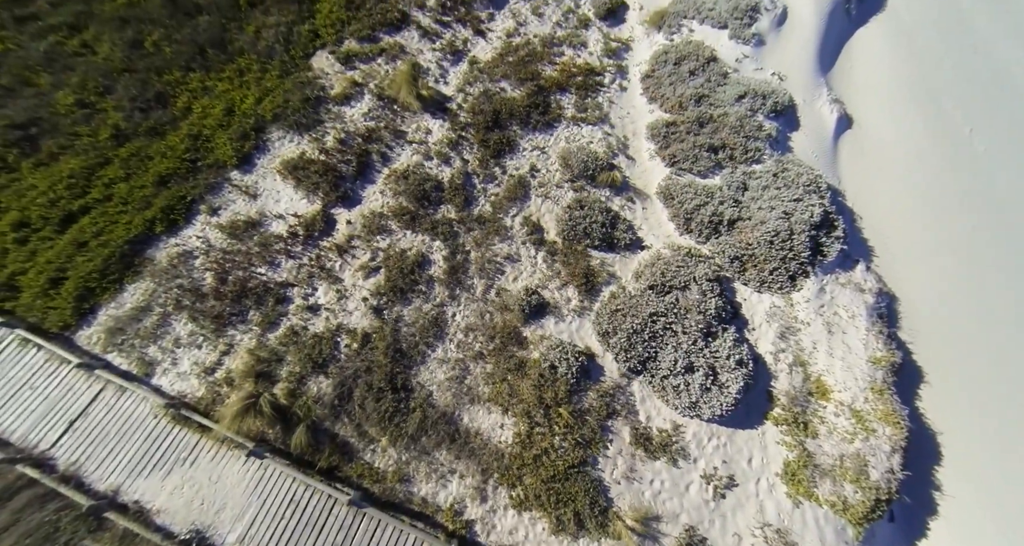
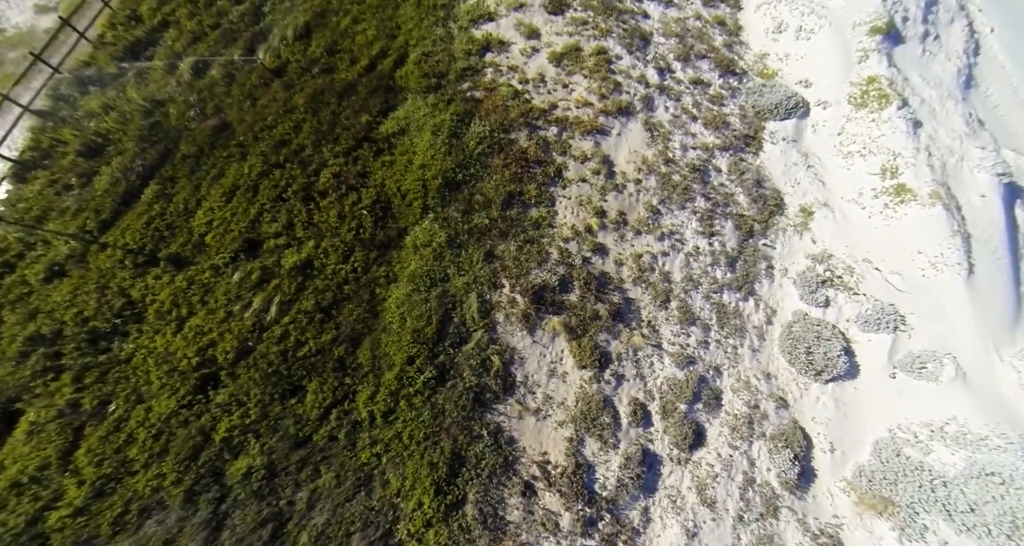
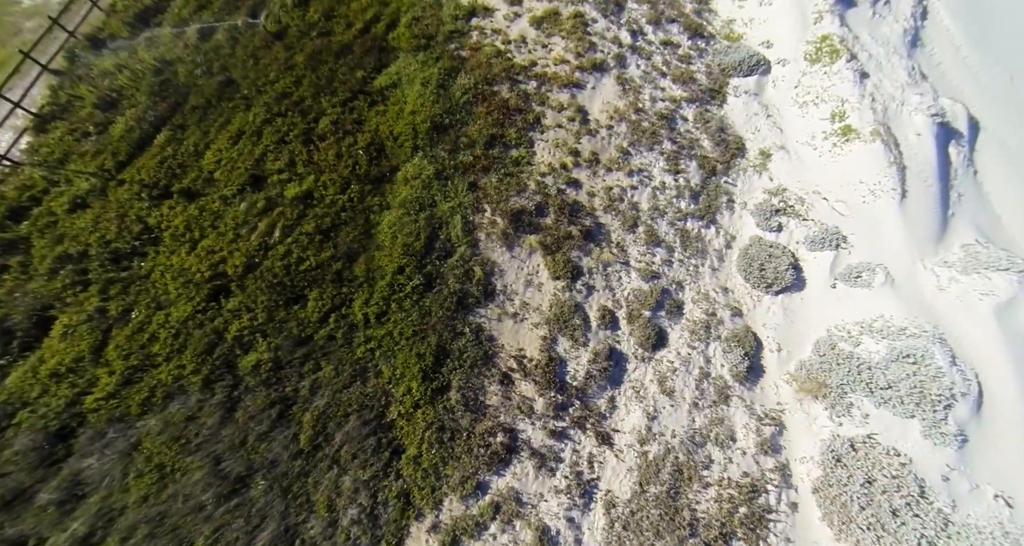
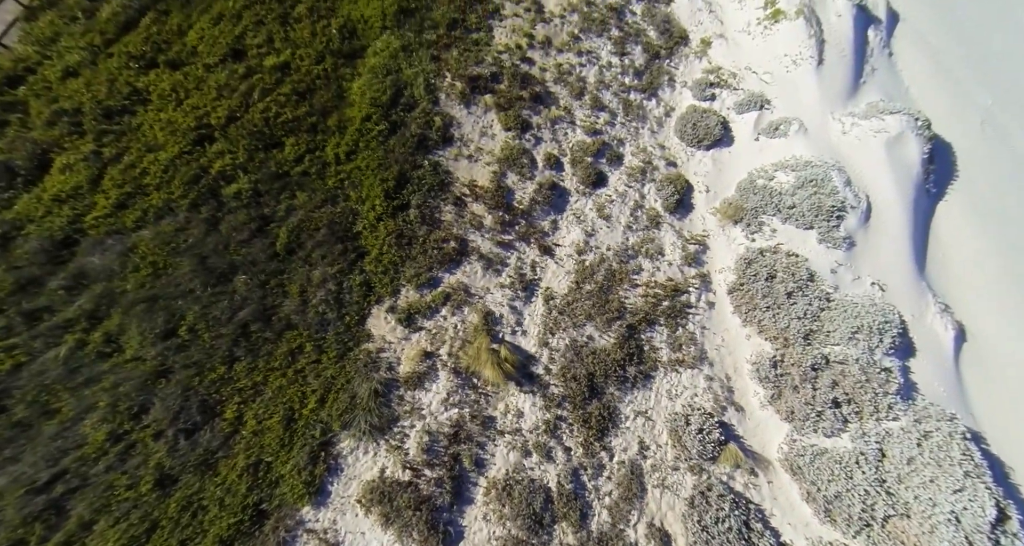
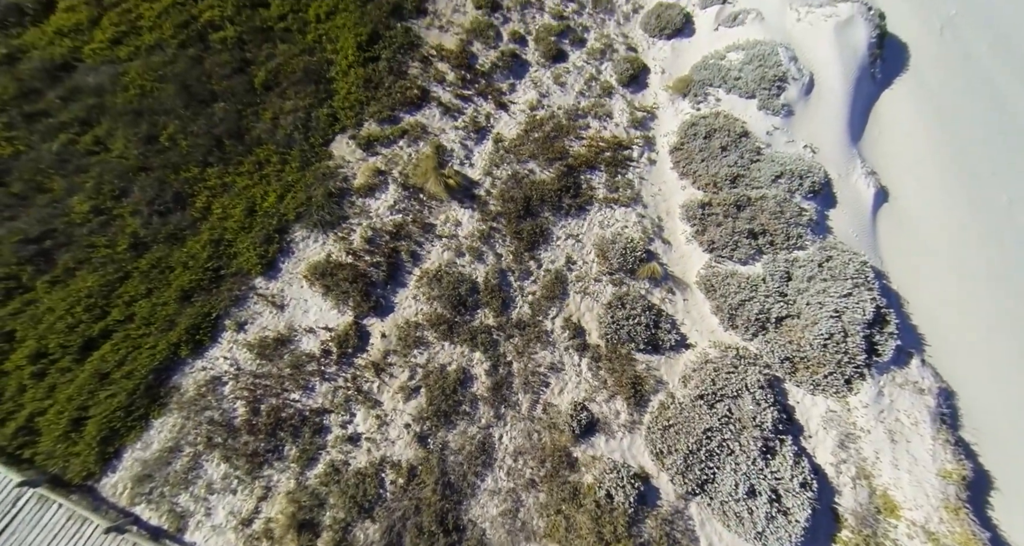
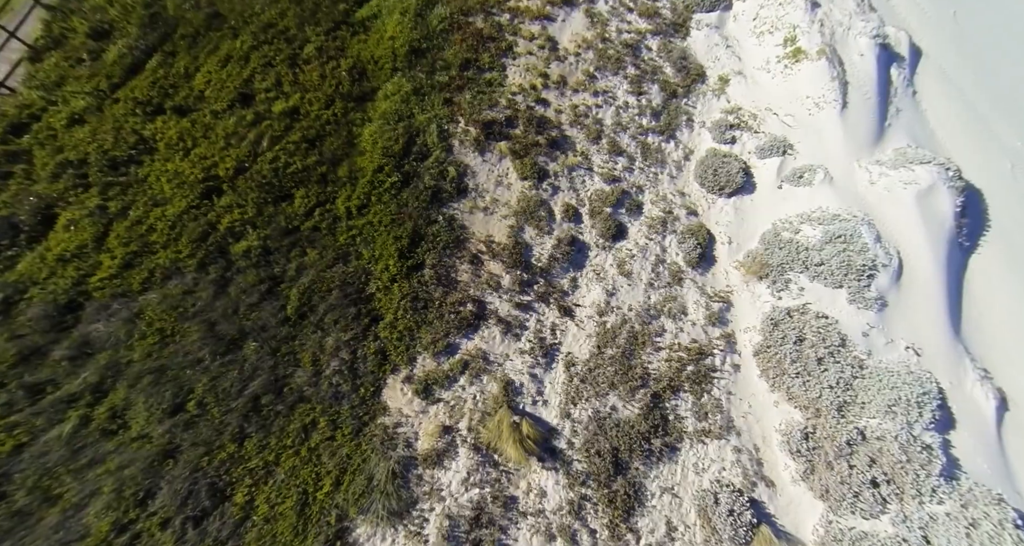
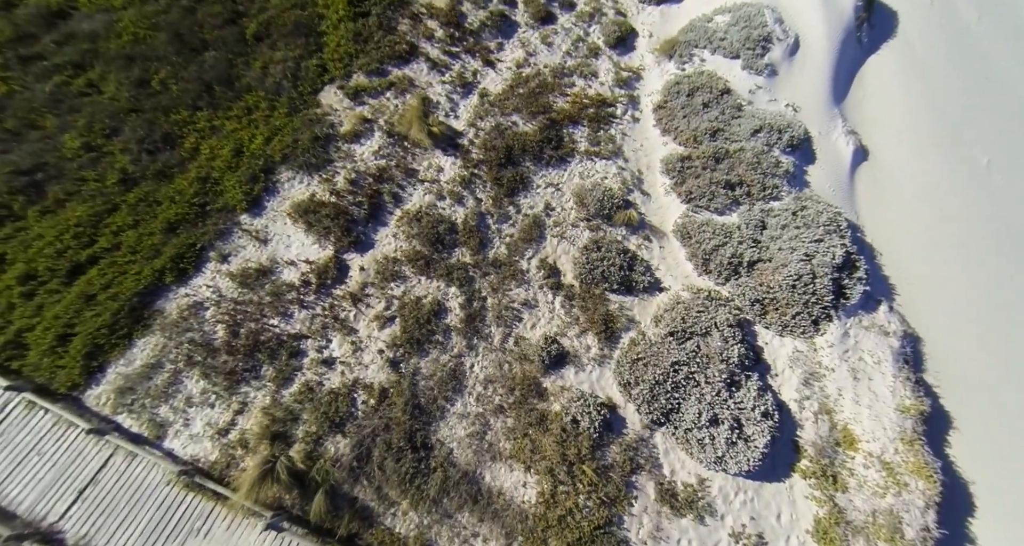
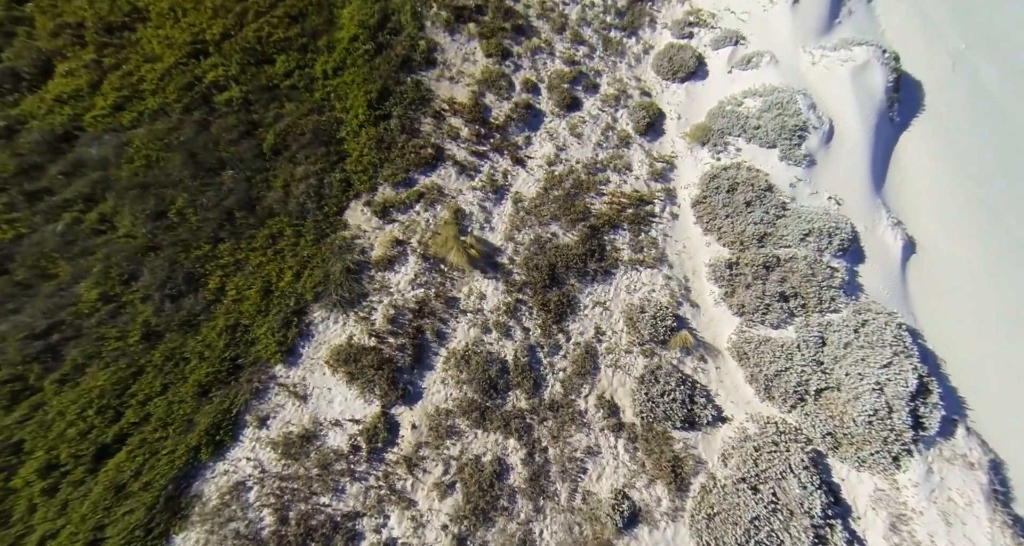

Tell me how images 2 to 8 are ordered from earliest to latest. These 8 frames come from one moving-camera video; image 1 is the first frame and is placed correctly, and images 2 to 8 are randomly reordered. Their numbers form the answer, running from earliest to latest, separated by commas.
7, 5, 8, 4, 6, 3, 2
